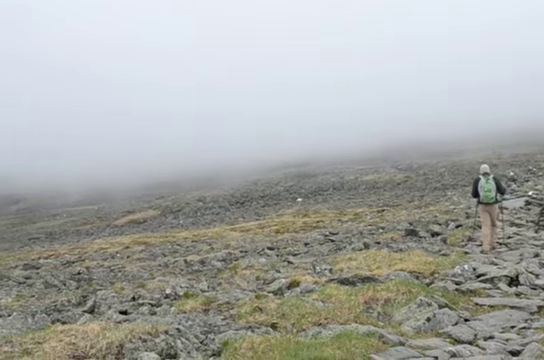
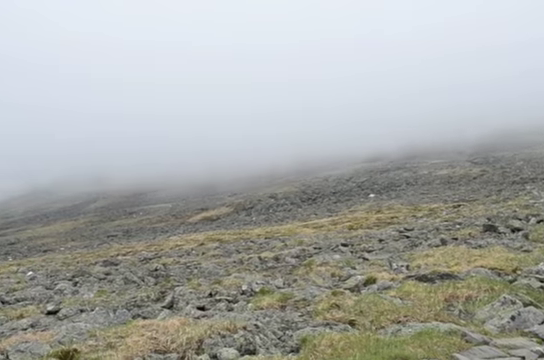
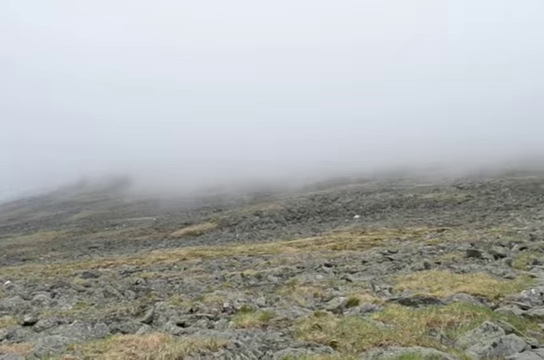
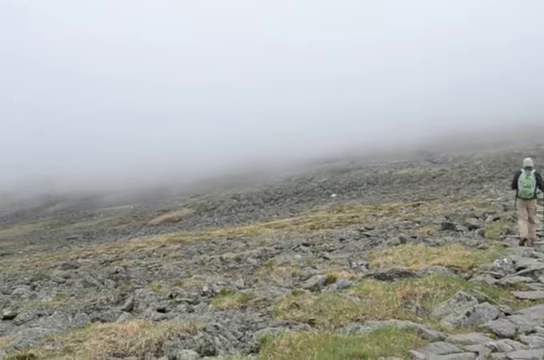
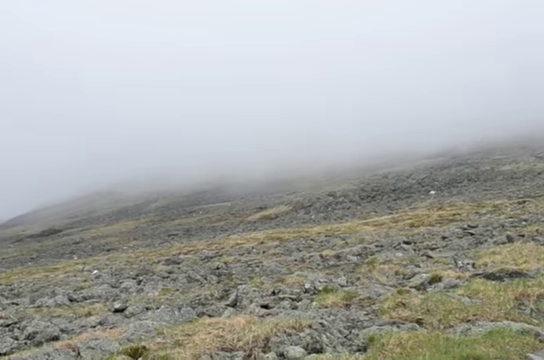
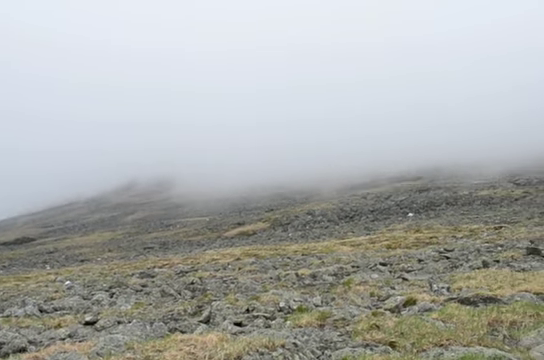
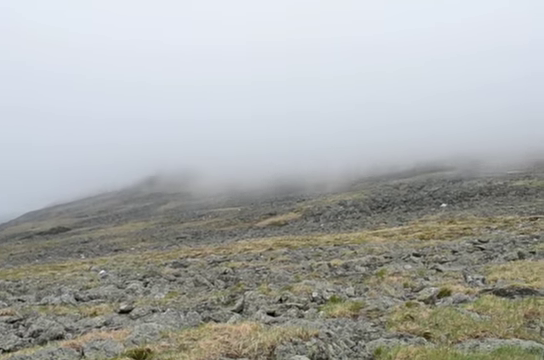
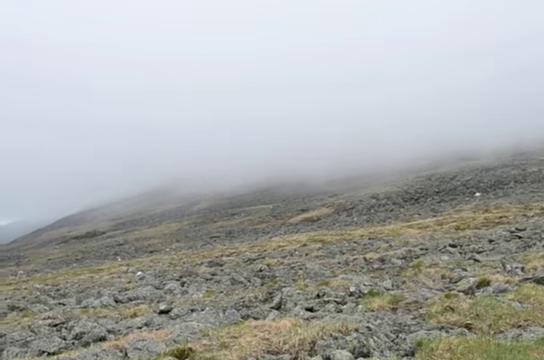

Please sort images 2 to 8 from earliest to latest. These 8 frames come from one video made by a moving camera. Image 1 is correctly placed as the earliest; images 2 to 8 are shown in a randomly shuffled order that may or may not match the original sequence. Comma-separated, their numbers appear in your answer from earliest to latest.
4, 2, 5, 8, 7, 6, 3
